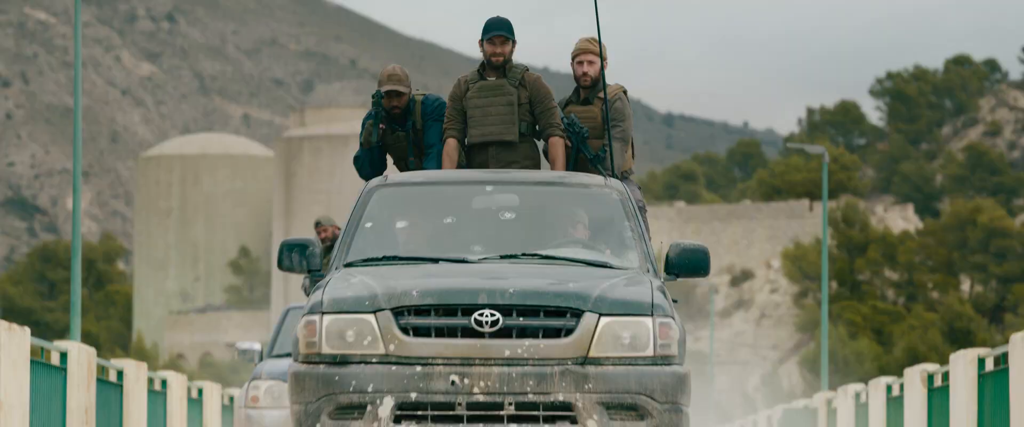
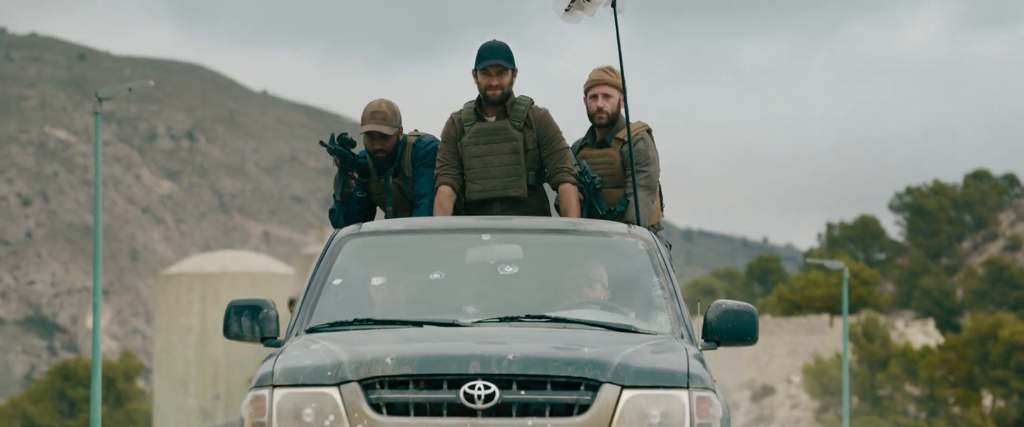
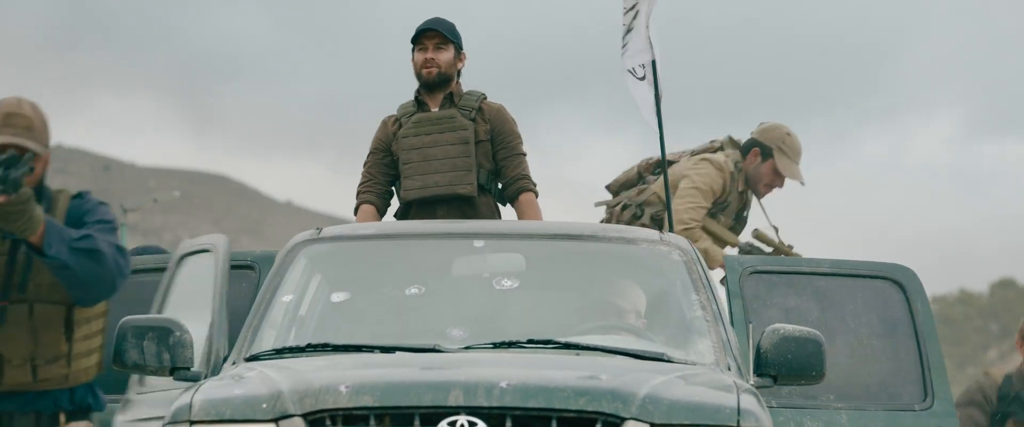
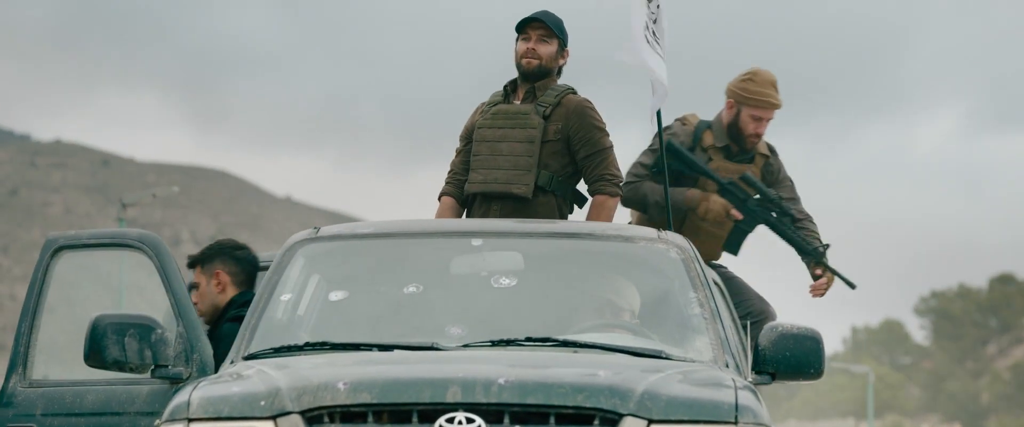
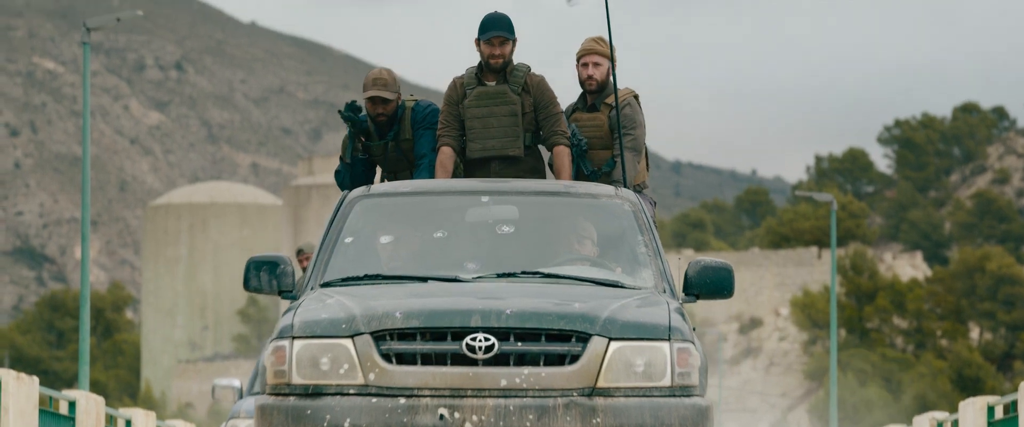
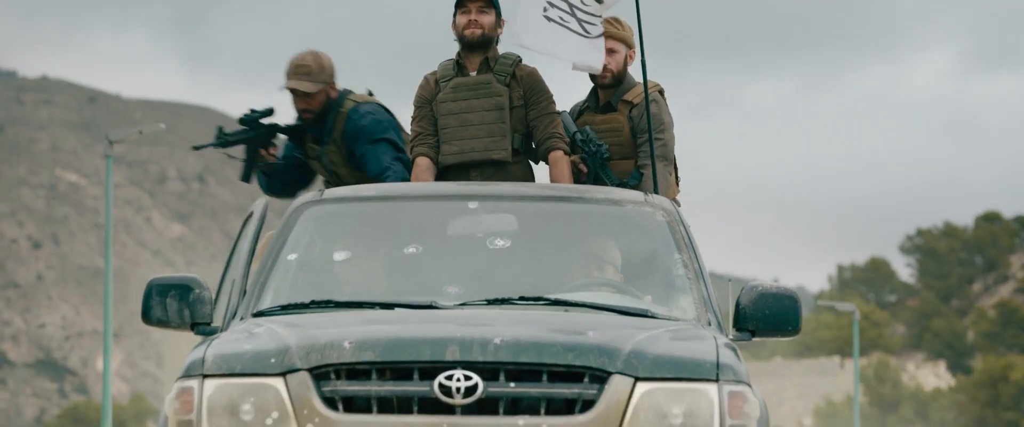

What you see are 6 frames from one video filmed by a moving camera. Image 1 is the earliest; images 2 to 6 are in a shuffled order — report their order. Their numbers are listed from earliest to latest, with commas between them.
5, 2, 6, 4, 3
